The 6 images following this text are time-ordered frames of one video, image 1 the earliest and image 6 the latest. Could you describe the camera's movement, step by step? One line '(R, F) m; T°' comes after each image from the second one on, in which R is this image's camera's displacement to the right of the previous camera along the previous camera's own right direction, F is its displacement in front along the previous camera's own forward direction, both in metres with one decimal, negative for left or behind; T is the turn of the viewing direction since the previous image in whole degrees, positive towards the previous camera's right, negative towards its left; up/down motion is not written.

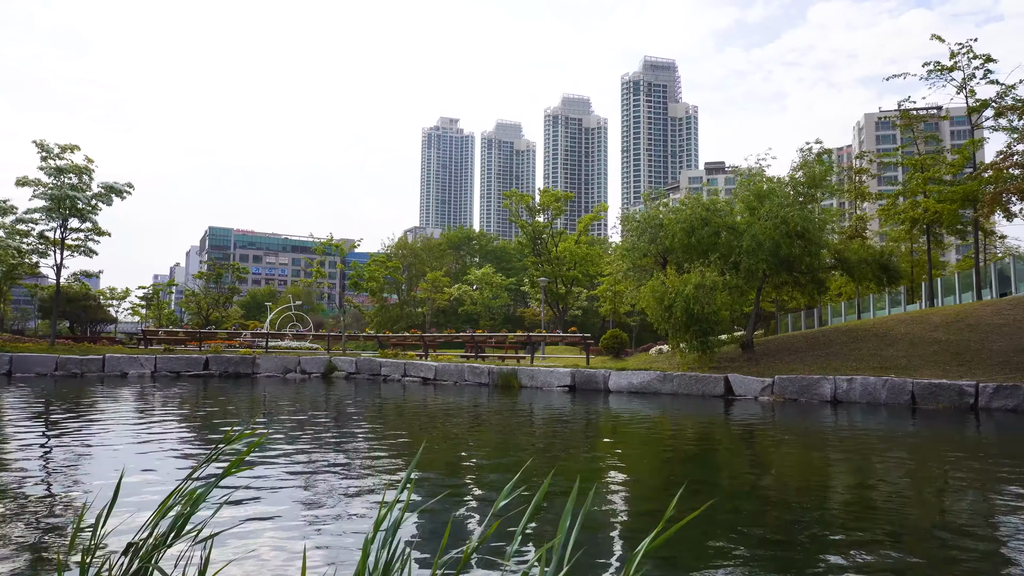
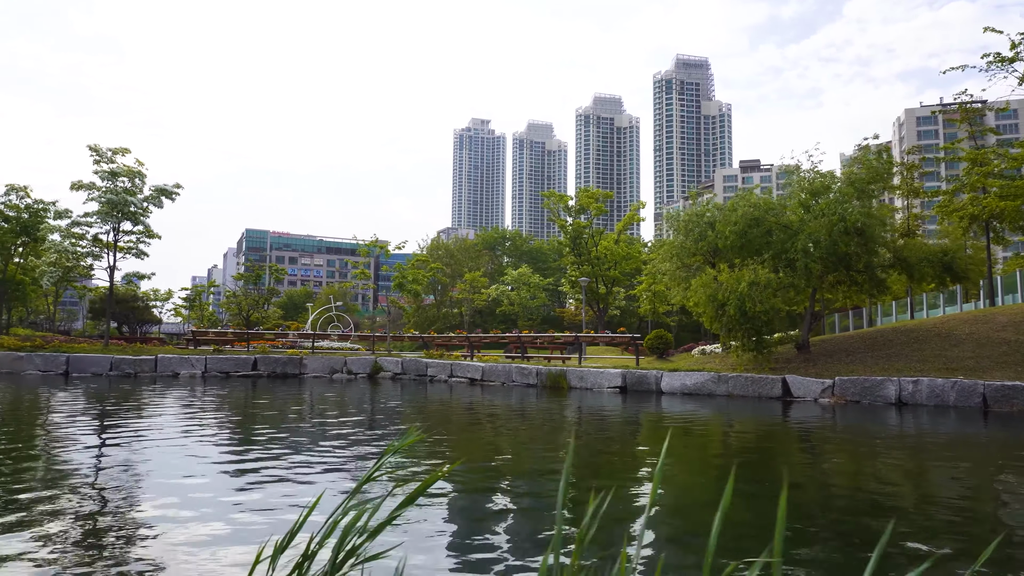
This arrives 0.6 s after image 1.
(-0.4, +0.1) m; -2°
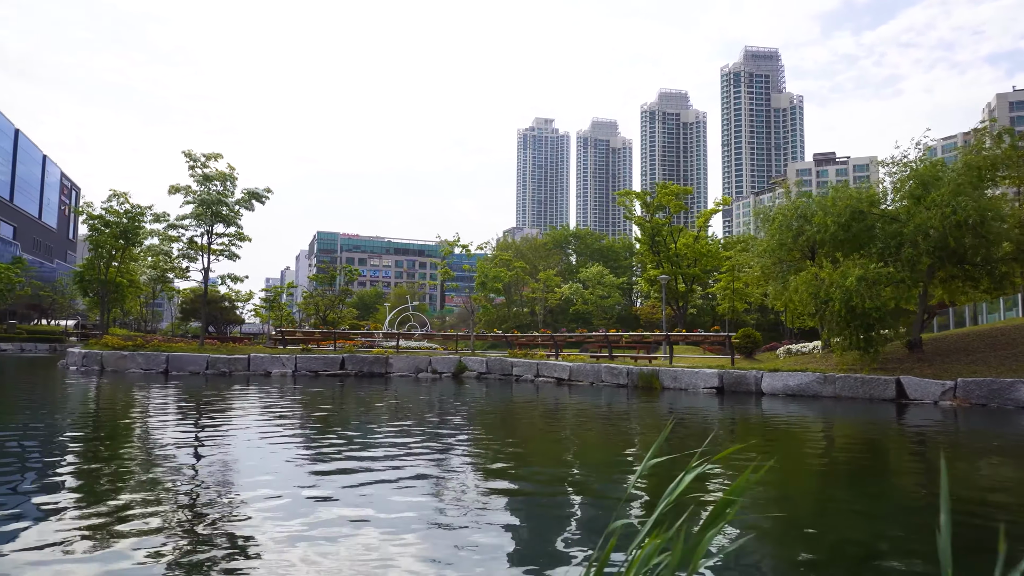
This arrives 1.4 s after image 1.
(-0.6, +0.3) m; -5°
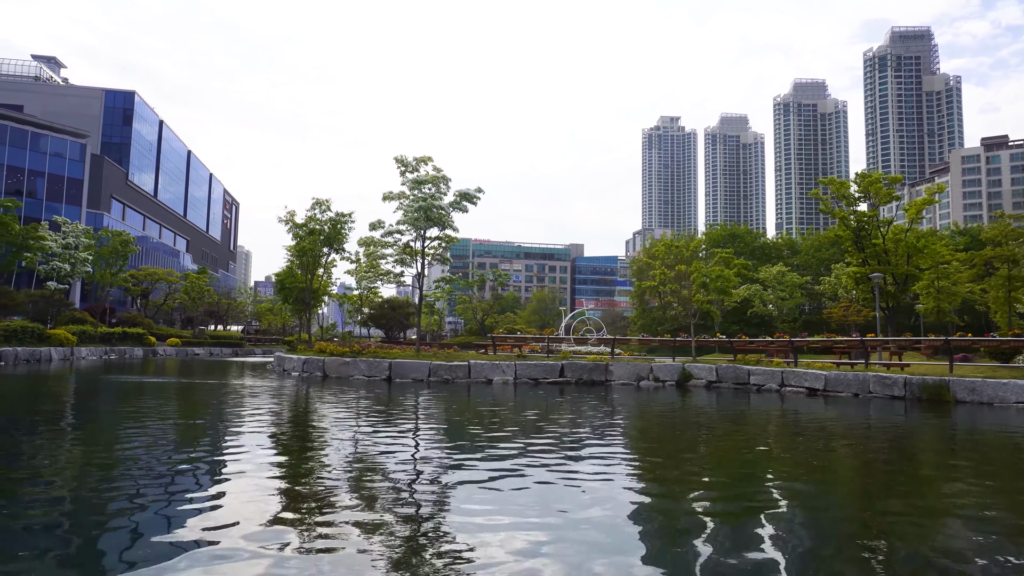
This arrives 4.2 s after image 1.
(-2.9, +1.1) m; -10°
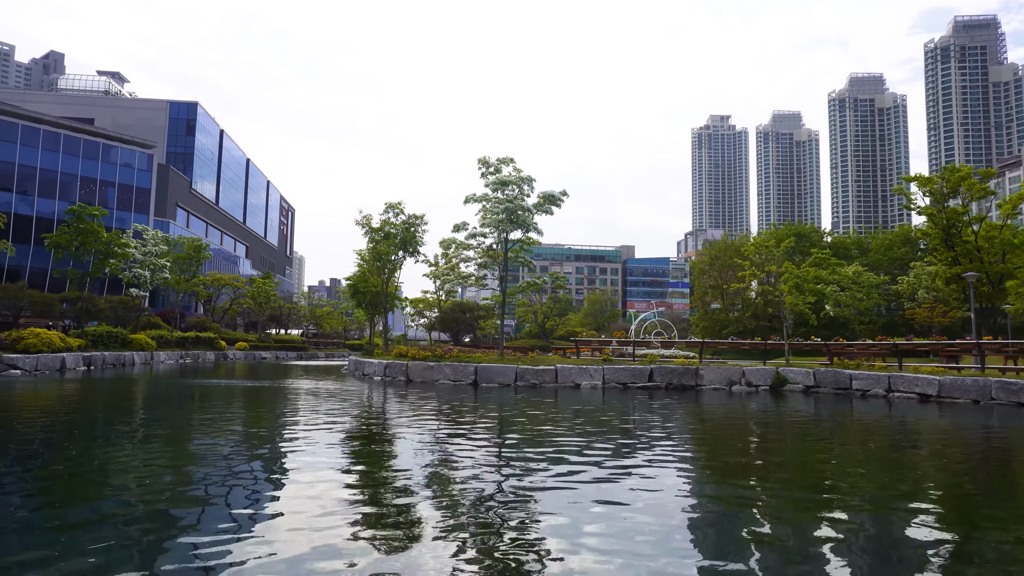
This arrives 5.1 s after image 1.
(-1.1, +0.3) m; -4°
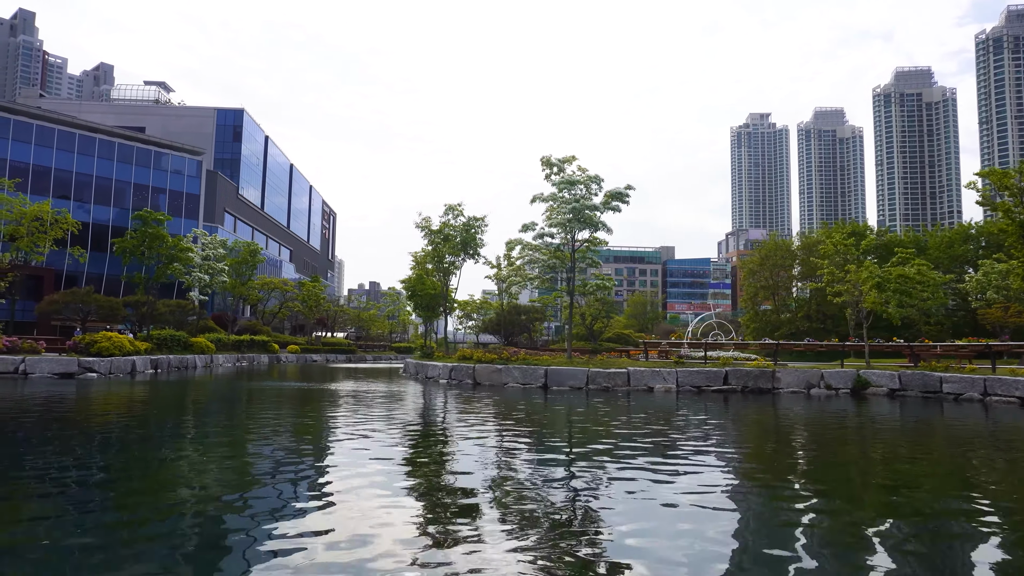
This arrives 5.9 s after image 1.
(-0.9, +0.3) m; -3°
